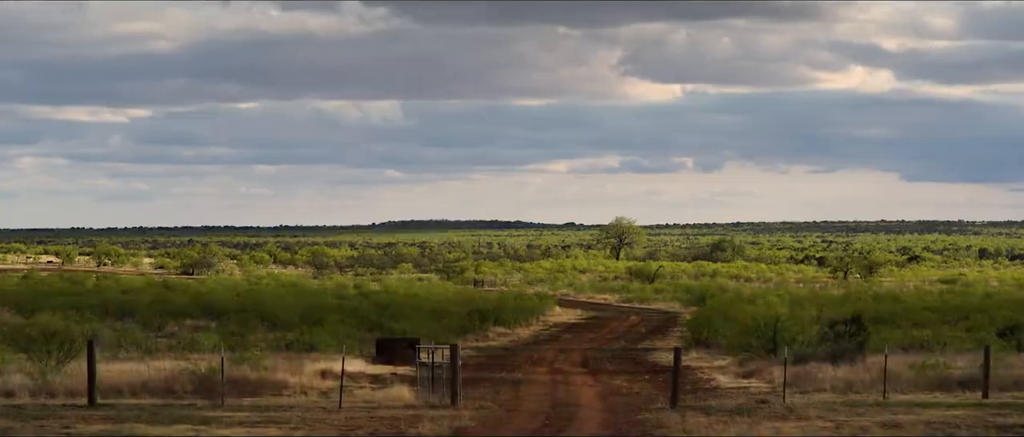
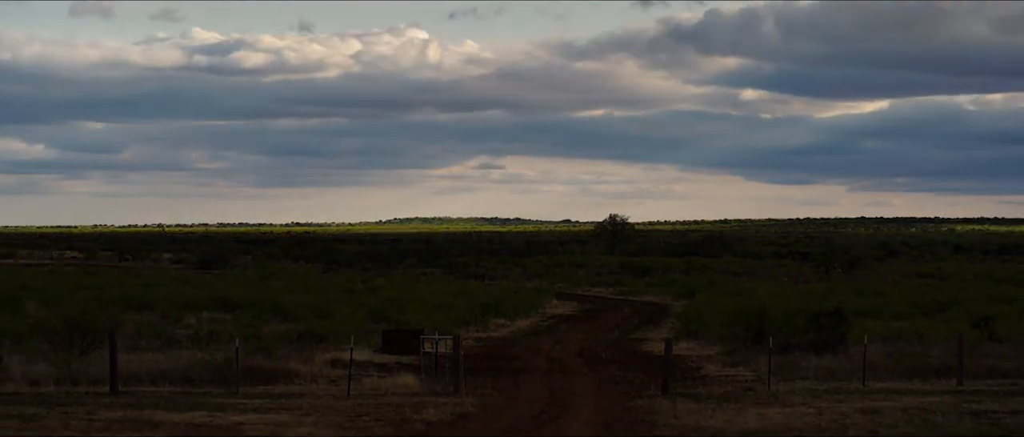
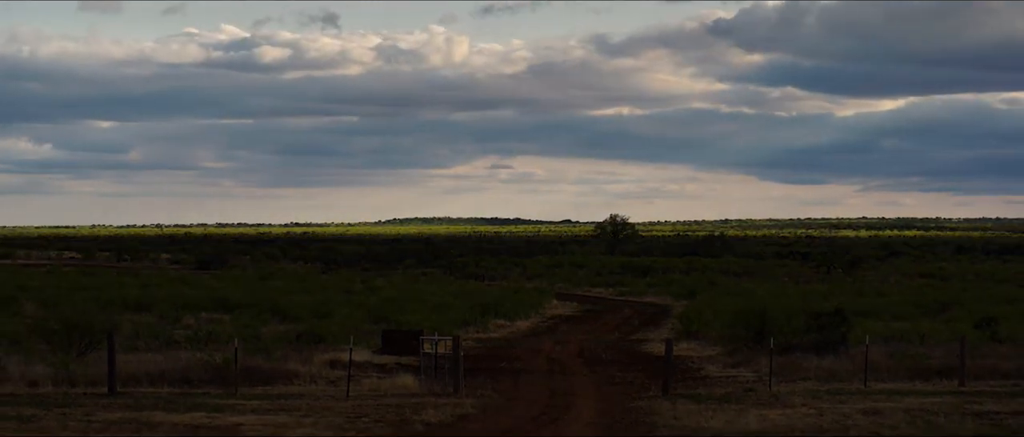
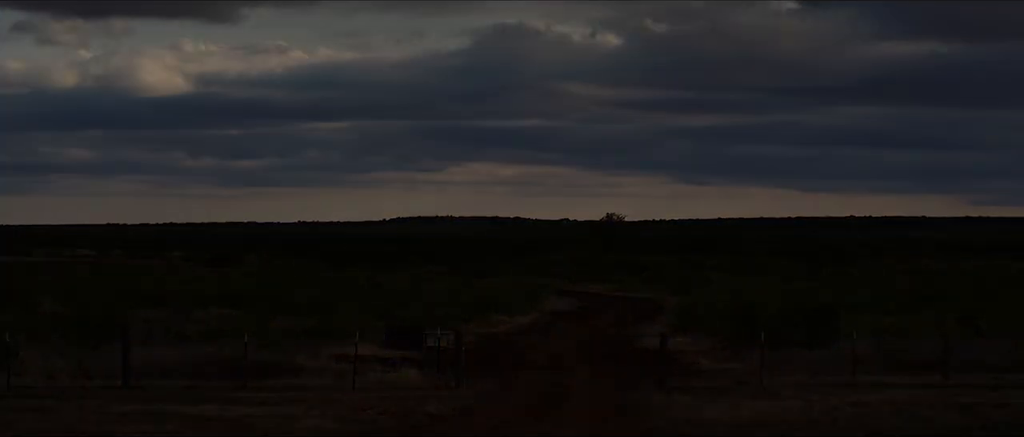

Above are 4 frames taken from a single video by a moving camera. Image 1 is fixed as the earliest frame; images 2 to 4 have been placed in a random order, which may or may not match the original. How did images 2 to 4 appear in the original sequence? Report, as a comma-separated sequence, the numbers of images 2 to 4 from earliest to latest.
3, 2, 4
